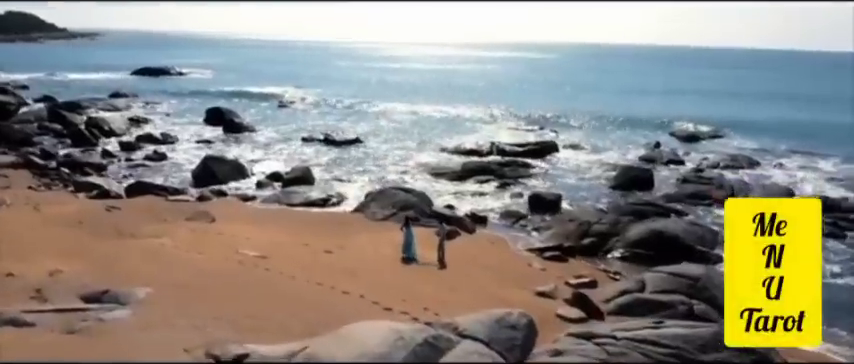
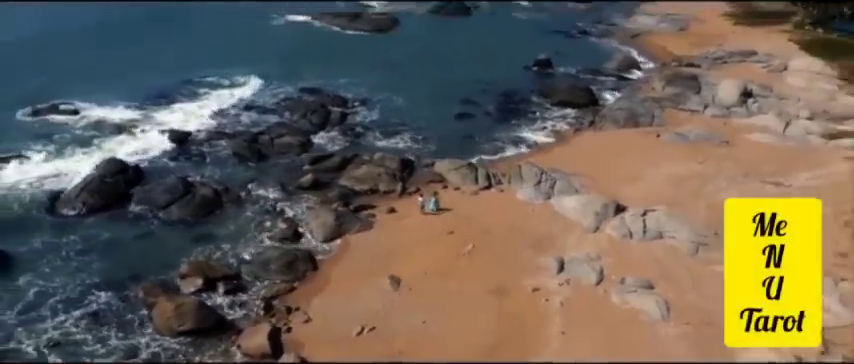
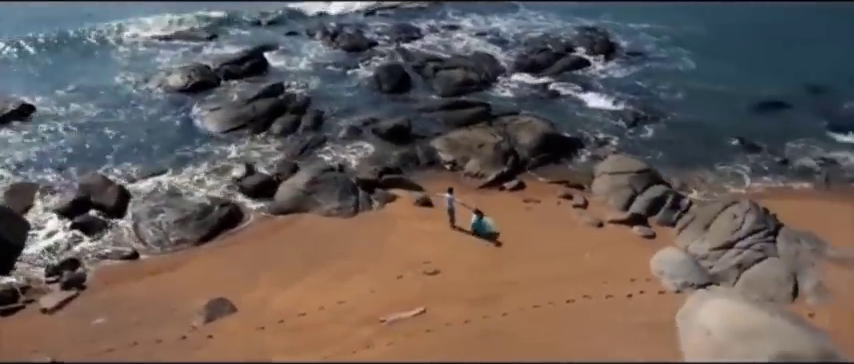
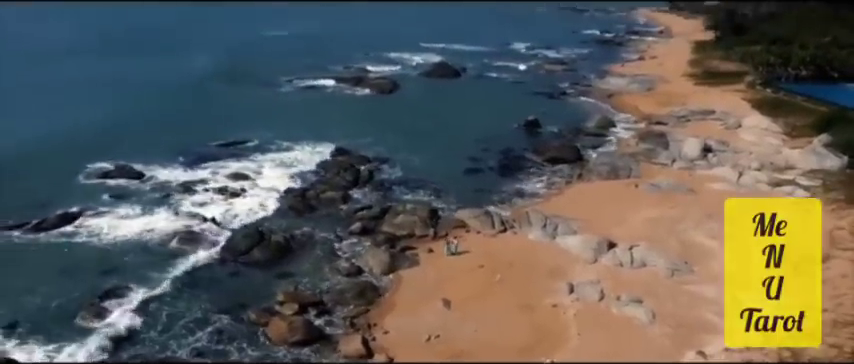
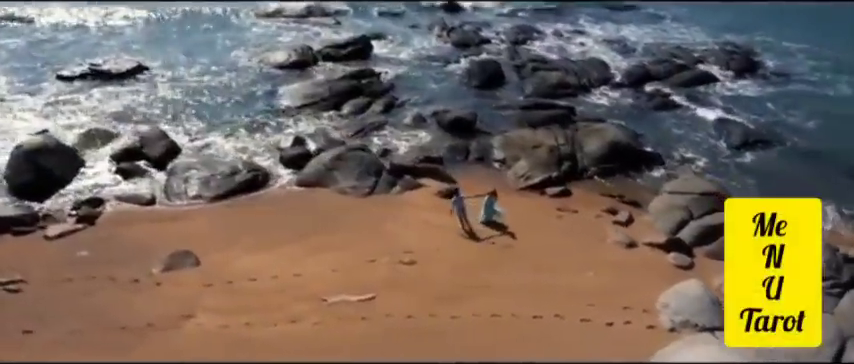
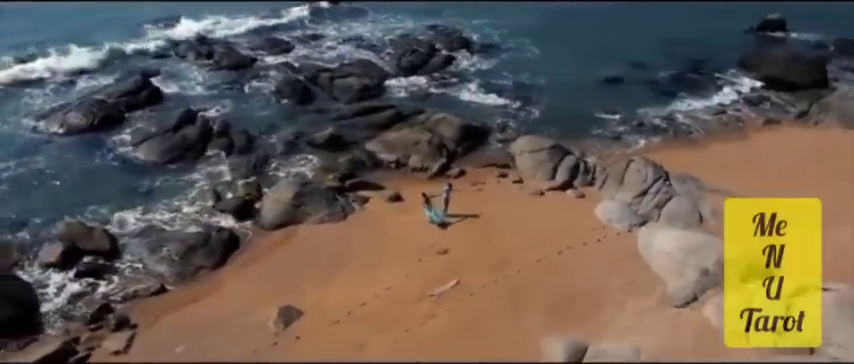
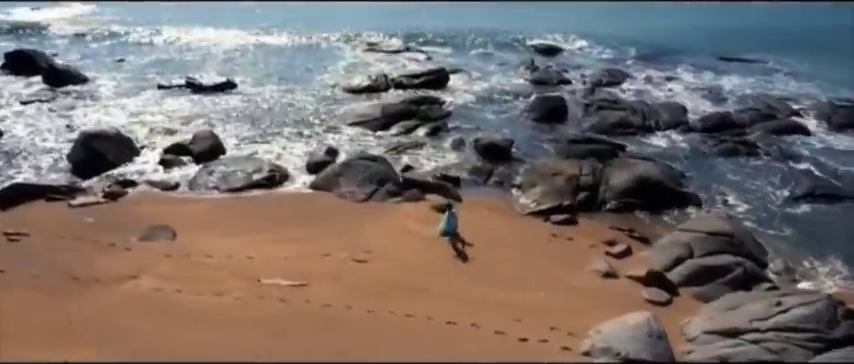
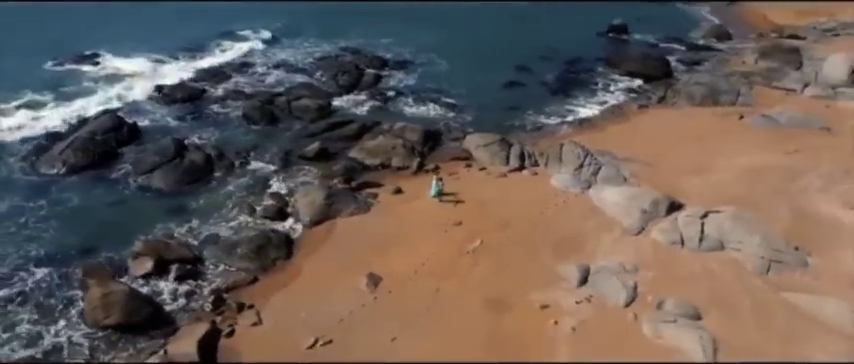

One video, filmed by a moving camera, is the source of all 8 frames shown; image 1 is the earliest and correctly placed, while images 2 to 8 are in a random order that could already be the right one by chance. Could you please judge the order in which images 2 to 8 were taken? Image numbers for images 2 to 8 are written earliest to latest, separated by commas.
7, 5, 3, 6, 8, 2, 4
